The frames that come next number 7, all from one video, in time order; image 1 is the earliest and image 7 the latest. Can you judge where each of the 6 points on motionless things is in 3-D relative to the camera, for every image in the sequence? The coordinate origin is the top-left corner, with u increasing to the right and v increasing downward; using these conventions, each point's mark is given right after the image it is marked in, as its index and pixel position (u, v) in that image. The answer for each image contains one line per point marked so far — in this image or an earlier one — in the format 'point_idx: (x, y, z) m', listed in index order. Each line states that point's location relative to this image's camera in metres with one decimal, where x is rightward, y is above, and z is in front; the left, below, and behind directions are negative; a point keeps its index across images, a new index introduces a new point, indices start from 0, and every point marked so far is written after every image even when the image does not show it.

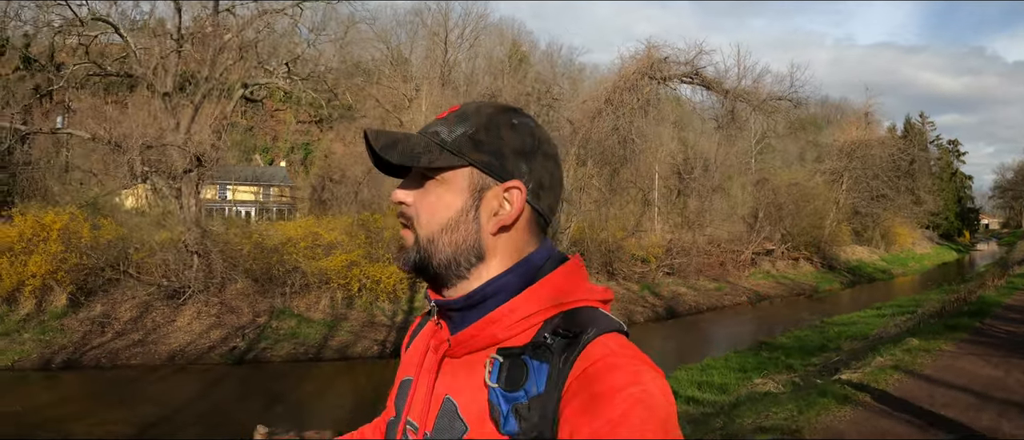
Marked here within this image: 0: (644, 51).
0: (+1.8, +2.5, +15.2) m
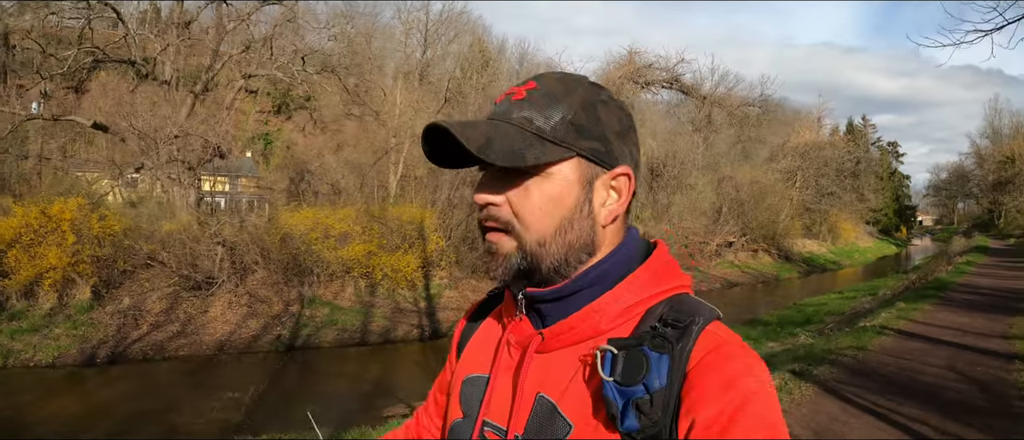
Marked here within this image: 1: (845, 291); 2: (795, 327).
0: (+1.8, +2.6, +16.8) m
1: (+5.2, -1.0, +16.3) m
2: (+2.8, -1.1, +10.7) m
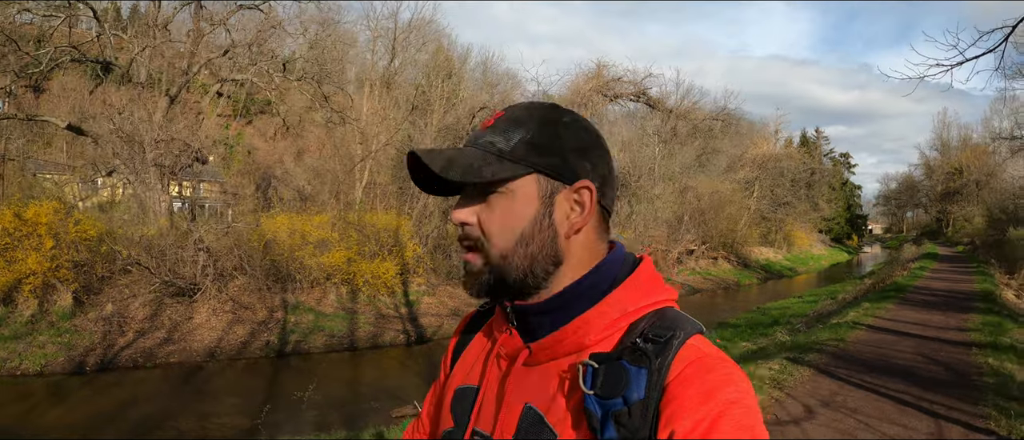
0: (+1.3, +2.4, +17.4) m
1: (+4.8, -1.2, +17.0) m
2: (+2.6, -1.2, +11.3) m
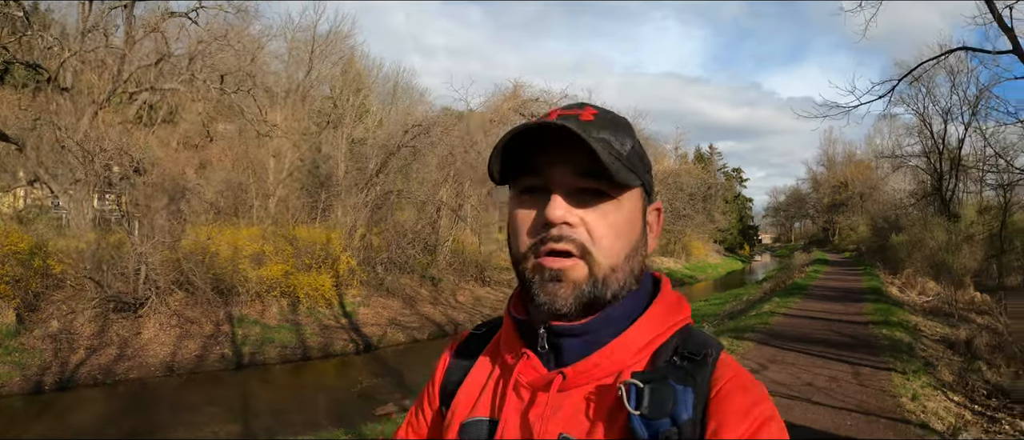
0: (0.0, +2.2, +18.4) m
1: (+3.5, -1.4, +18.3) m
2: (+1.9, -1.3, +12.5) m
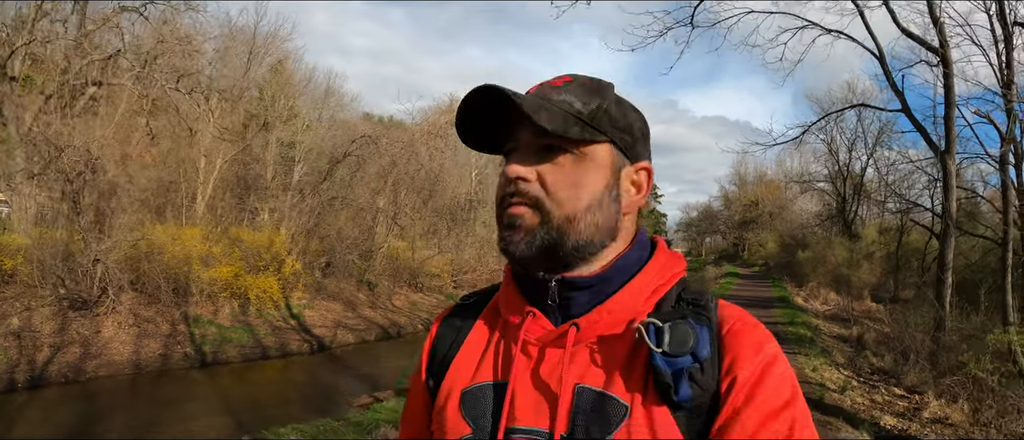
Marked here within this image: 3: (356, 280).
0: (-1.2, +2.0, +19.3) m
1: (+2.2, -1.6, +19.5) m
2: (+1.1, -1.5, +13.5) m
3: (-2.8, -1.1, +18.7) m
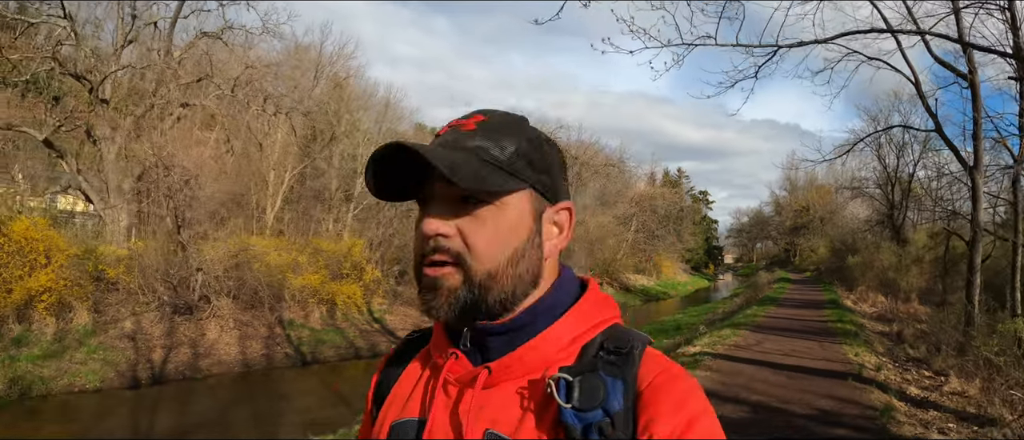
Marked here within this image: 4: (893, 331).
0: (-0.1, +1.9, +20.3) m
1: (+3.4, -1.8, +20.3) m
2: (+2.0, -1.6, +14.4) m
3: (-1.7, -1.3, +19.7) m
4: (+4.7, -1.4, +13.1) m
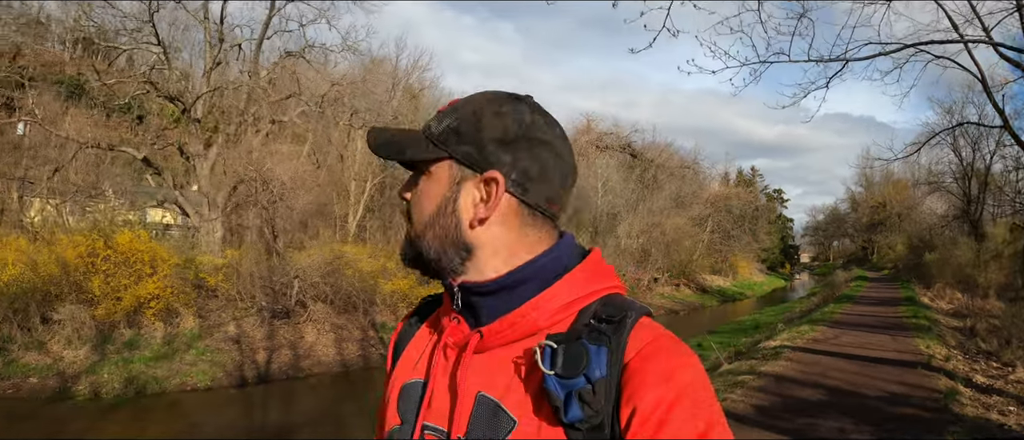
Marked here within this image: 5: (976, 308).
0: (+1.4, +1.8, +20.8) m
1: (+4.9, -1.8, +20.5) m
2: (+3.2, -1.6, +14.7) m
3: (-0.1, -1.3, +20.3) m
4: (+5.8, -1.4, +13.3) m
5: (+7.6, -1.4, +17.2) m
